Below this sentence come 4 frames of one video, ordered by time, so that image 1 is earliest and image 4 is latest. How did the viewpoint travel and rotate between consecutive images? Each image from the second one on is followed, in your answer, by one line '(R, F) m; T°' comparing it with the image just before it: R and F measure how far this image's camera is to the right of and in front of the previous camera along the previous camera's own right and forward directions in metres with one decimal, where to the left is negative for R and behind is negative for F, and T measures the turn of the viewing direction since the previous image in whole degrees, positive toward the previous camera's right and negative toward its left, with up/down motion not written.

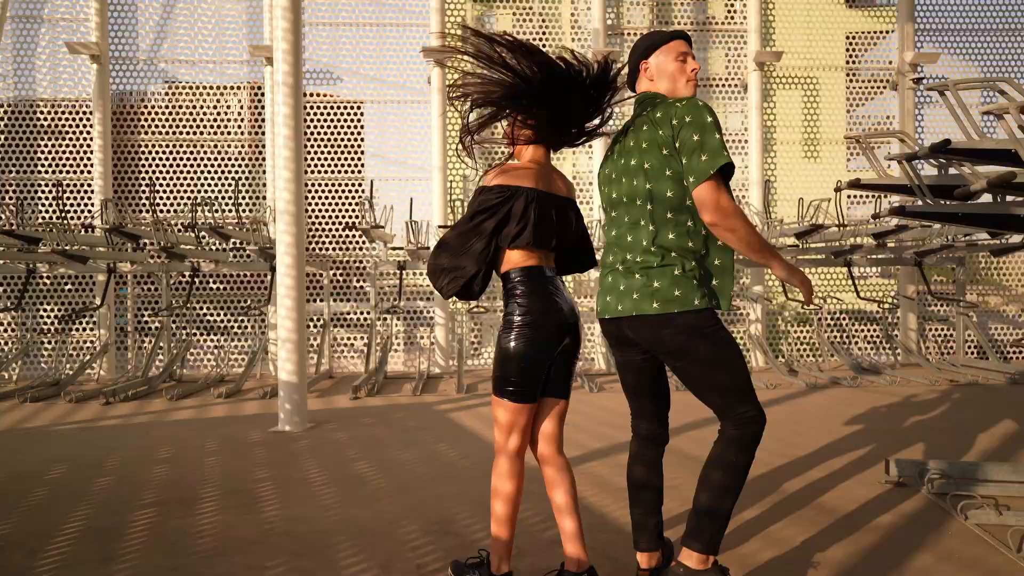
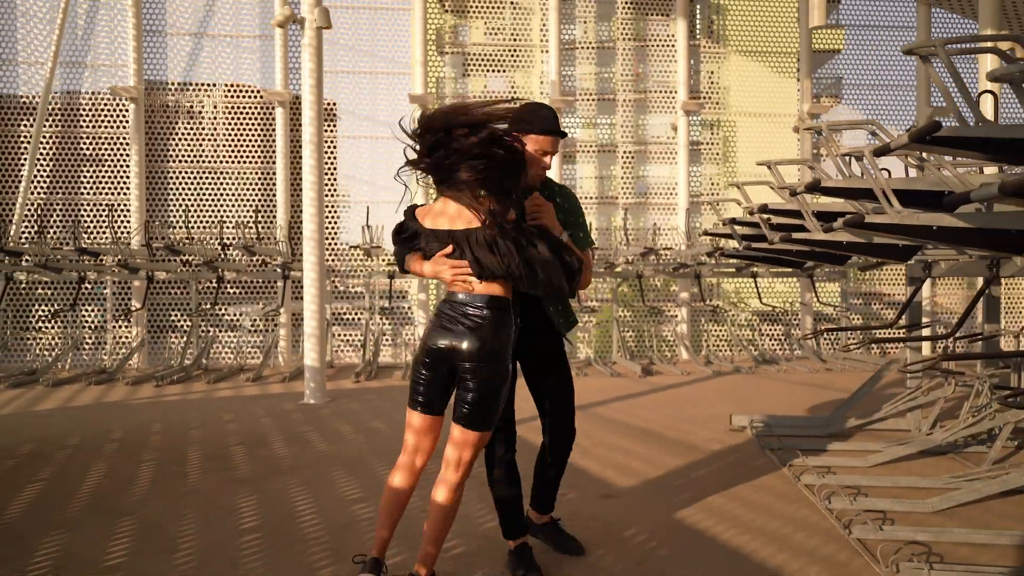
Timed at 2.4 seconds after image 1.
(0.0, -1.8) m; +2°
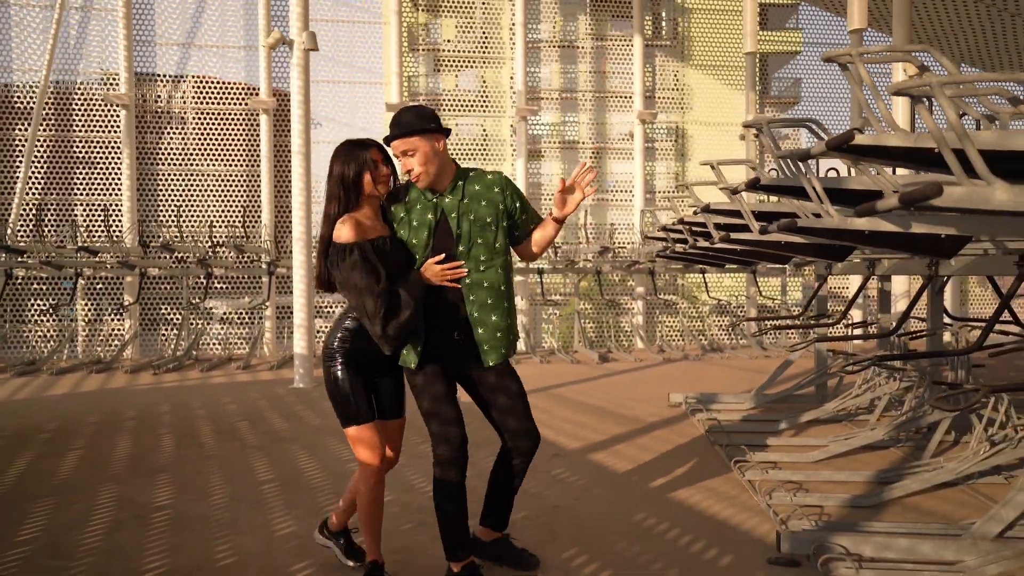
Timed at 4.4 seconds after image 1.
(0.0, -0.9) m; +2°
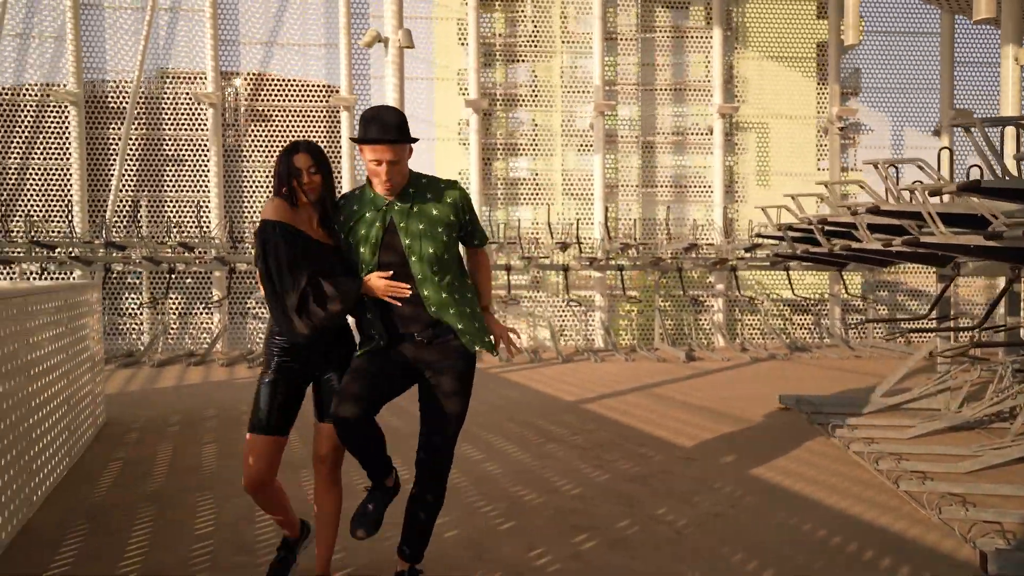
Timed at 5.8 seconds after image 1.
(-0.5, -0.1) m; -3°
